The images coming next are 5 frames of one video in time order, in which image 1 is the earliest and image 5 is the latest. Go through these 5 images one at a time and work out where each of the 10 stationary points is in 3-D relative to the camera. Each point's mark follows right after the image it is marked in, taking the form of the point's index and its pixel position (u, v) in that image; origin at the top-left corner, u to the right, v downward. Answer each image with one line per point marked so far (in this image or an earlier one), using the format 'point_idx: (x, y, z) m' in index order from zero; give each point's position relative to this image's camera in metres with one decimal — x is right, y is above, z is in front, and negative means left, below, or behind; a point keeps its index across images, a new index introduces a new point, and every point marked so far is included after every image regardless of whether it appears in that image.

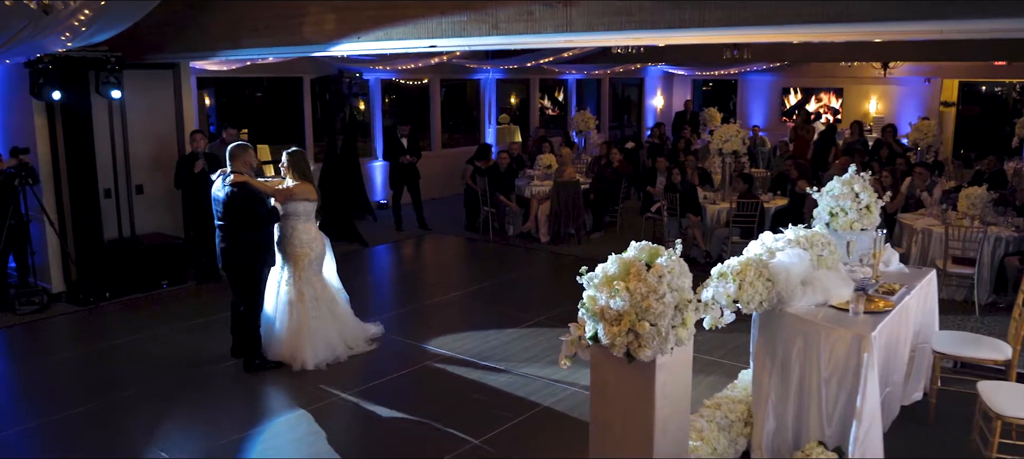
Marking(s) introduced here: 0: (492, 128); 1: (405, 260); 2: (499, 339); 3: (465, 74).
0: (-0.4, +1.8, +14.8) m
1: (-1.2, -0.4, +9.4) m
2: (-0.1, -0.9, +6.3) m
3: (-0.8, +2.7, +14.0) m
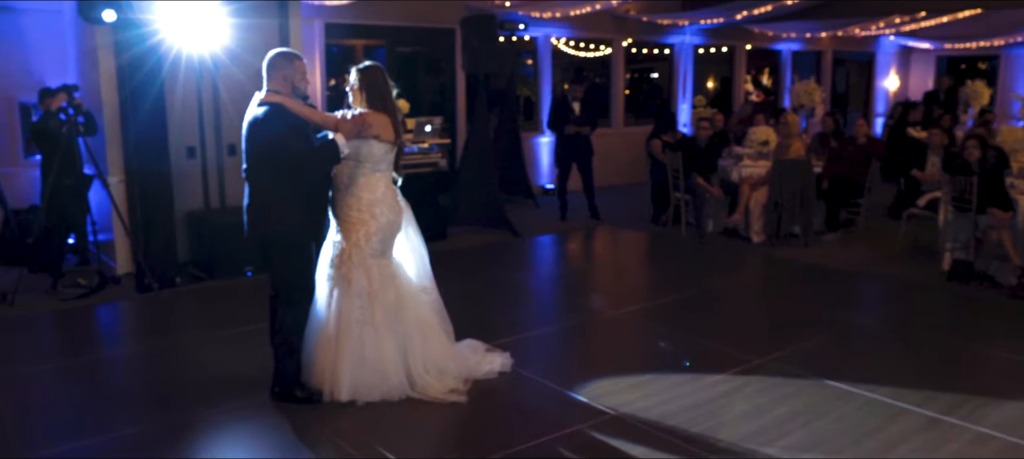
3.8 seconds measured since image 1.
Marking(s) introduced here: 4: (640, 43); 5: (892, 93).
0: (+2.6, +1.9, +12.1) m
1: (+0.5, -0.2, +7.1) m
2: (+0.9, -0.8, +3.8) m
3: (+2.0, +2.7, +11.5) m
4: (+1.8, +2.6, +11.5) m
5: (+7.7, +2.8, +16.4) m
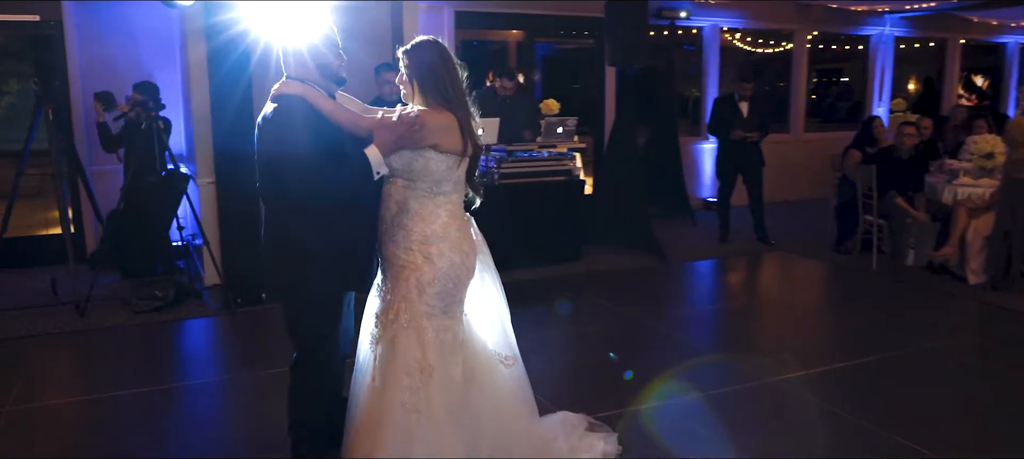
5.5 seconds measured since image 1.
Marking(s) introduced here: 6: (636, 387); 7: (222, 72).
0: (+4.7, +1.5, +10.3) m
1: (+1.5, -0.4, +5.8) m
2: (+1.2, -0.9, +2.5) m
3: (+4.0, +2.4, +9.8) m
4: (+3.8, +2.3, +9.8) m
5: (+10.6, +2.2, +13.4) m
6: (+0.6, -0.7, +3.9) m
7: (-1.7, +1.0, +5.0) m
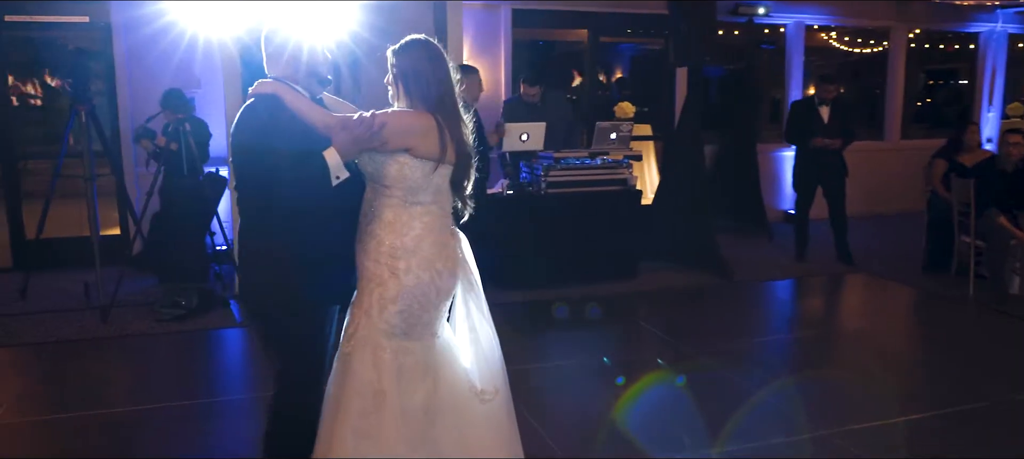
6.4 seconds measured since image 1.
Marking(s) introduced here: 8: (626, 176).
0: (+5.5, +1.3, +9.3) m
1: (+1.8, -0.6, +5.2) m
2: (+1.1, -1.0, +2.0) m
3: (+4.8, +2.2, +8.9) m
4: (+4.6, +2.2, +8.9) m
5: (+11.7, +1.9, +11.7) m
6: (+0.7, -0.8, +3.5) m
7: (-1.5, +0.9, +4.8) m
8: (+0.8, +0.4, +6.0) m
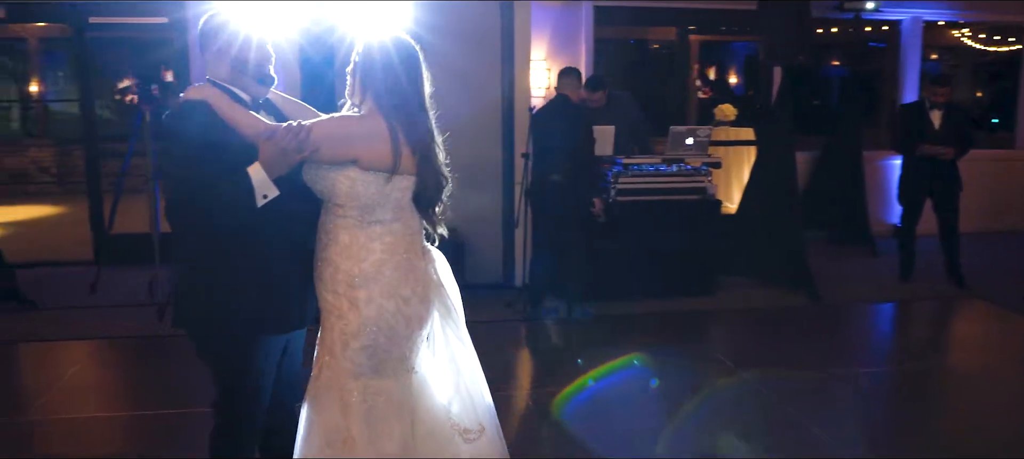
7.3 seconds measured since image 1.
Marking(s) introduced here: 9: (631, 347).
0: (+6.4, +1.1, +8.2) m
1: (+2.1, -0.7, +4.7) m
2: (+1.0, -1.1, +1.6) m
3: (+5.7, +2.0, +7.8) m
4: (+5.5, +2.0, +7.9) m
5: (+13.0, +1.5, +9.7) m
6: (+0.8, -0.9, +3.1) m
7: (-1.2, +0.9, +4.7) m
8: (+1.3, +0.3, +5.6) m
9: (+0.7, -0.7, +4.6) m
